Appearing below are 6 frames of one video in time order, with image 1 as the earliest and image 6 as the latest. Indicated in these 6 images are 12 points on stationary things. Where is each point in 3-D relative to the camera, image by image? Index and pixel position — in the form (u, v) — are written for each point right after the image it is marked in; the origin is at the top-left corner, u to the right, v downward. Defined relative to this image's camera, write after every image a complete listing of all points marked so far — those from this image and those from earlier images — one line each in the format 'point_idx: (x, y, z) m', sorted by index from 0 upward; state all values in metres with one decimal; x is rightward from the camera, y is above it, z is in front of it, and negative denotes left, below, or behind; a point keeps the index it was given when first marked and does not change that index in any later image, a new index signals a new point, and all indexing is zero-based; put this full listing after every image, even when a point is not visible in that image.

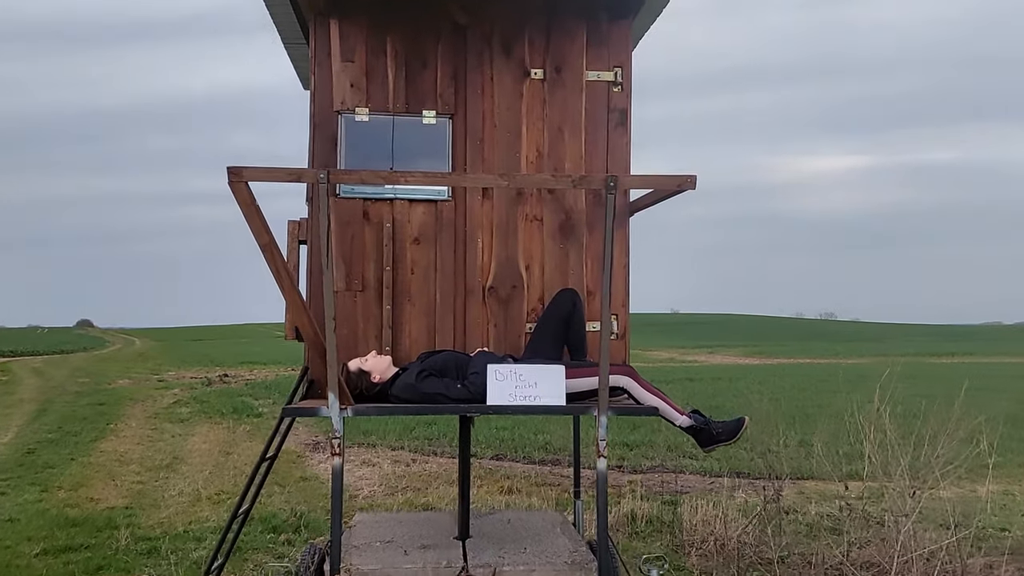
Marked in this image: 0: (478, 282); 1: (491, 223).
0: (-0.2, 0.0, +4.7) m
1: (-0.1, +0.4, +4.7) m
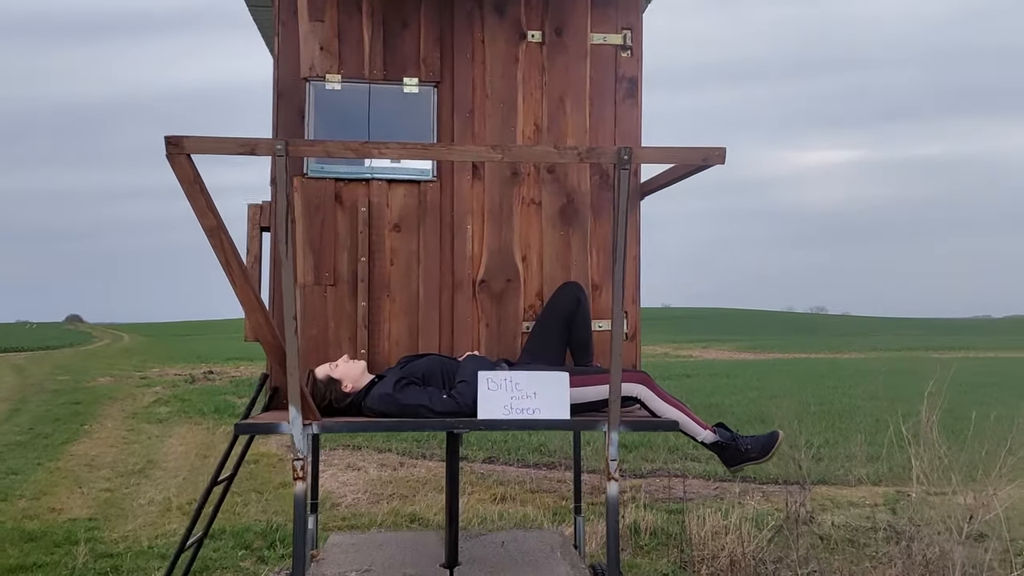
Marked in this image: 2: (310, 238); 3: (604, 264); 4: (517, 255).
0: (-0.2, +0.1, +4.1) m
1: (-0.2, +0.4, +4.1) m
2: (-1.1, +0.3, +4.0) m
3: (+0.5, +0.1, +4.2) m
4: (0.0, +0.2, +4.1) m
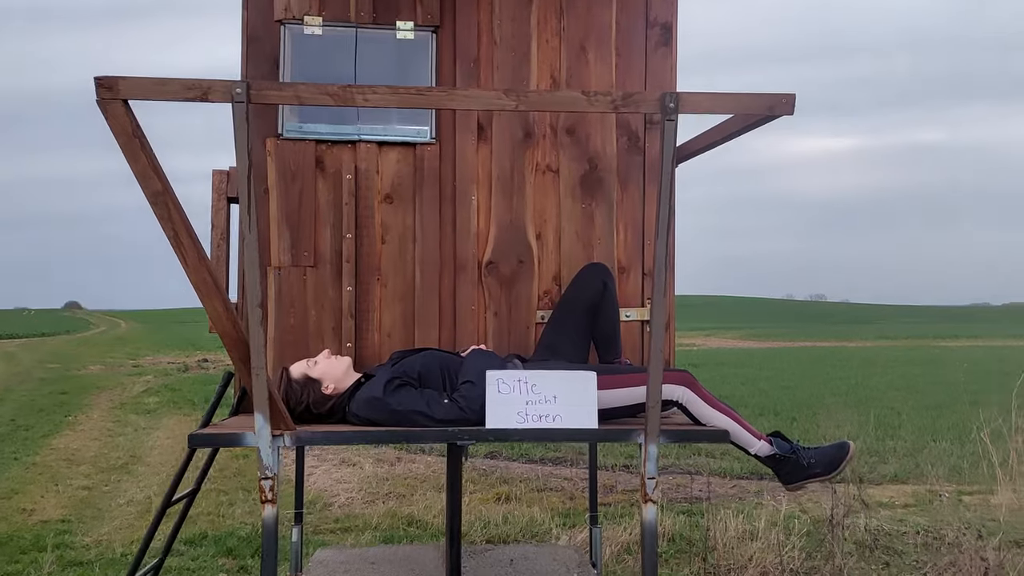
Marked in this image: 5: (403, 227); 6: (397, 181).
0: (-0.2, +0.2, +3.5) m
1: (-0.1, +0.5, +3.5) m
2: (-1.0, +0.3, +3.4) m
3: (+0.6, +0.2, +3.6) m
4: (+0.1, +0.3, +3.5) m
5: (-0.5, +0.3, +3.5) m
6: (-0.5, +0.5, +3.5) m
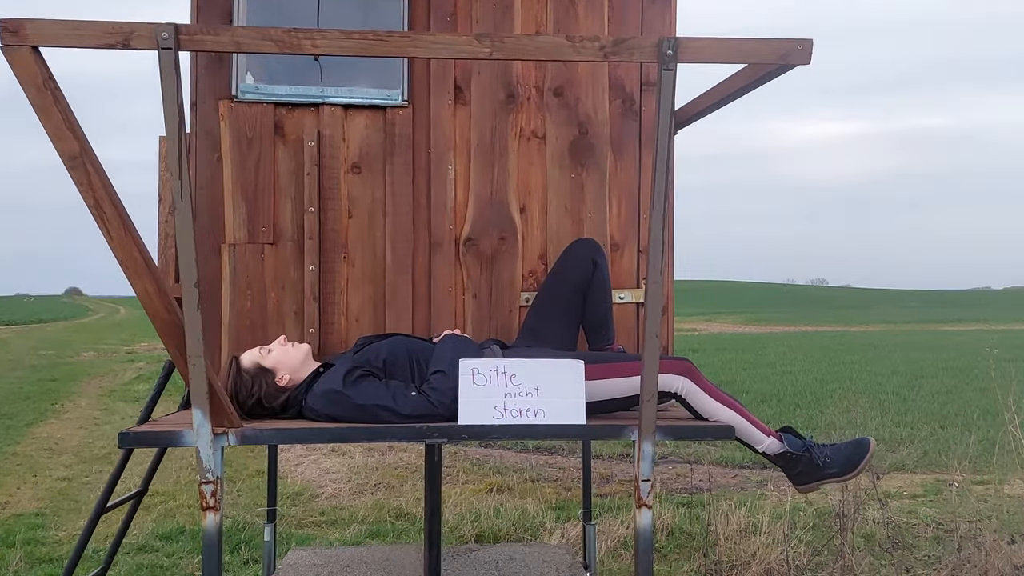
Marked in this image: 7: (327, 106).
0: (-0.3, +0.2, +3.2) m
1: (-0.2, +0.6, +3.2) m
2: (-1.1, +0.4, +3.0) m
3: (+0.5, +0.3, +3.2) m
4: (0.0, +0.3, +3.2) m
5: (-0.6, +0.4, +3.1) m
6: (-0.6, +0.6, +3.1) m
7: (-0.7, +0.7, +3.1) m
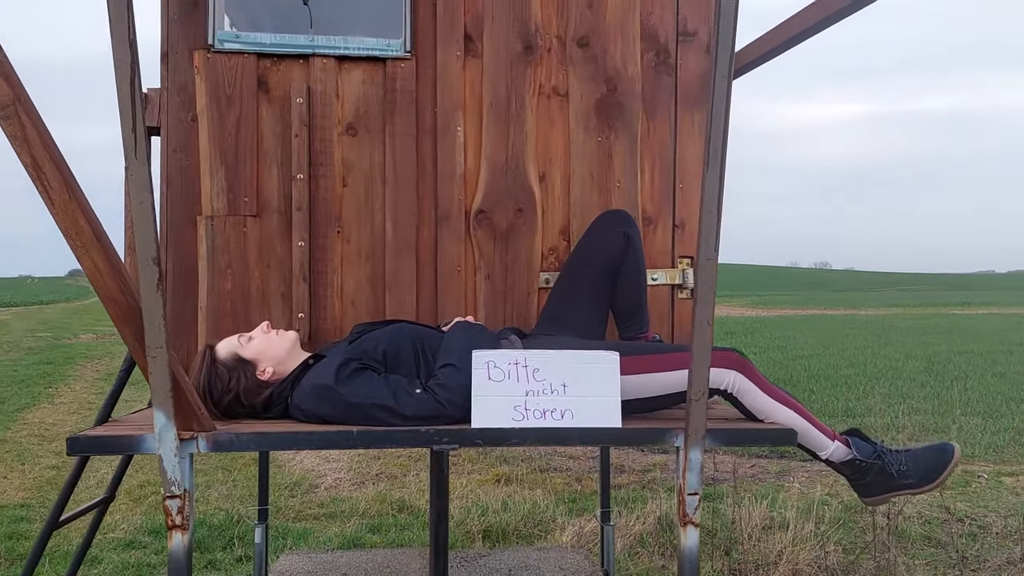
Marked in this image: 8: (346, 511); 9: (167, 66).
0: (-0.2, +0.3, +2.8) m
1: (-0.1, +0.7, +2.8) m
2: (-1.0, +0.5, +2.6) m
3: (+0.6, +0.4, +2.9) m
4: (+0.1, +0.4, +2.8) m
5: (-0.5, +0.4, +2.7) m
6: (-0.5, +0.6, +2.7) m
7: (-0.7, +0.8, +2.7) m
8: (-1.4, -1.9, +6.4) m
9: (-1.2, +0.8, +2.7) m
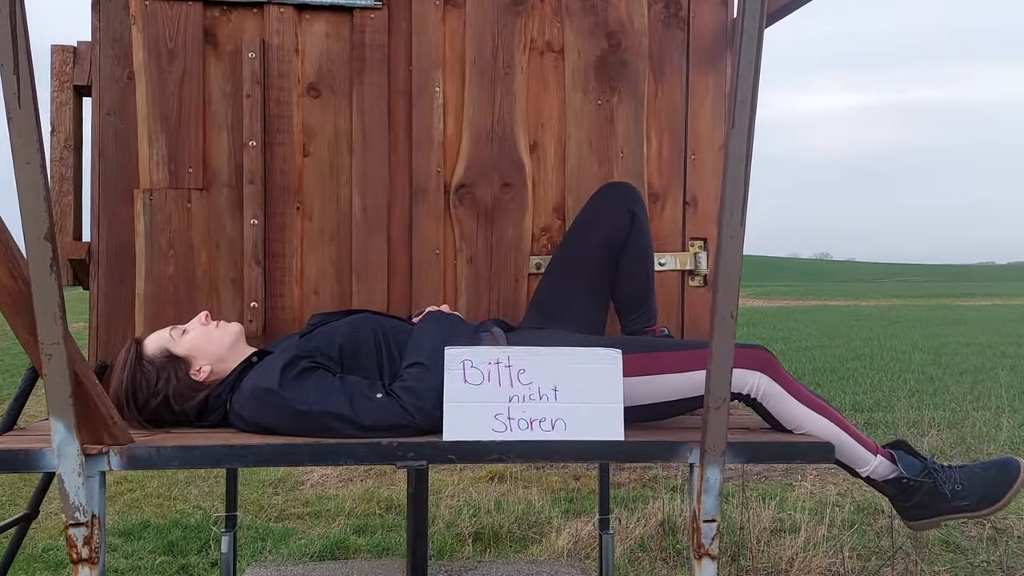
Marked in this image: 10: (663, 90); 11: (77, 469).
0: (-0.2, +0.4, +2.4) m
1: (-0.2, +0.7, +2.4) m
2: (-1.0, +0.5, +2.3) m
3: (+0.5, +0.4, +2.5) m
4: (0.0, +0.5, +2.5) m
5: (-0.5, +0.5, +2.4) m
6: (-0.6, +0.7, +2.4) m
7: (-0.7, +0.9, +2.3) m
8: (-1.4, -1.8, +6.1) m
9: (-1.2, +0.8, +2.3) m
10: (+0.5, +0.6, +2.5) m
11: (-0.9, -0.4, +1.6) m
